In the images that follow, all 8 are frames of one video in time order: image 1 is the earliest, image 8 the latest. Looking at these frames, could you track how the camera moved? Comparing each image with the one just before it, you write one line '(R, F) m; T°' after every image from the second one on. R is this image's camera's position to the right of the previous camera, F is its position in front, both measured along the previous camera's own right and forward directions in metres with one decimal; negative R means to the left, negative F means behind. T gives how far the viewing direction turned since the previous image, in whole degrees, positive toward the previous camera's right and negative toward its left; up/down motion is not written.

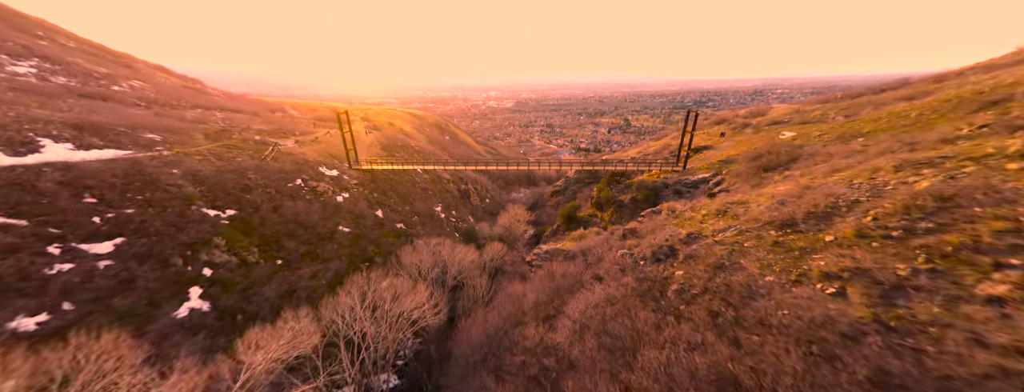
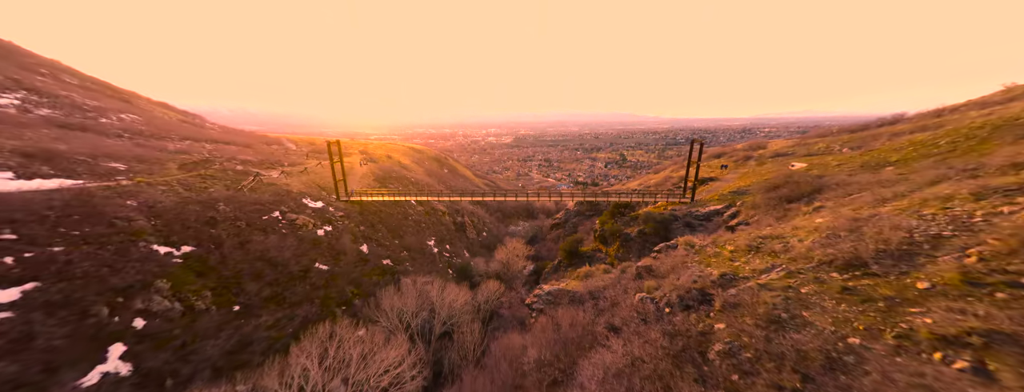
(+0.1, +2.7) m; 0°
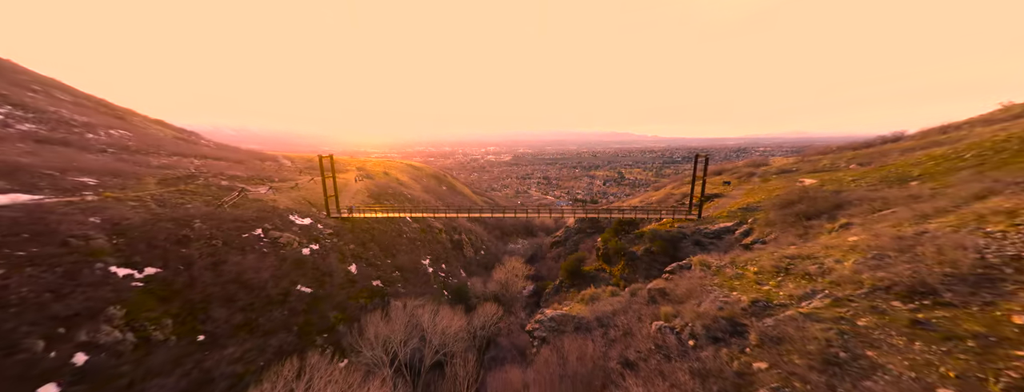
(0.0, +1.7) m; 0°
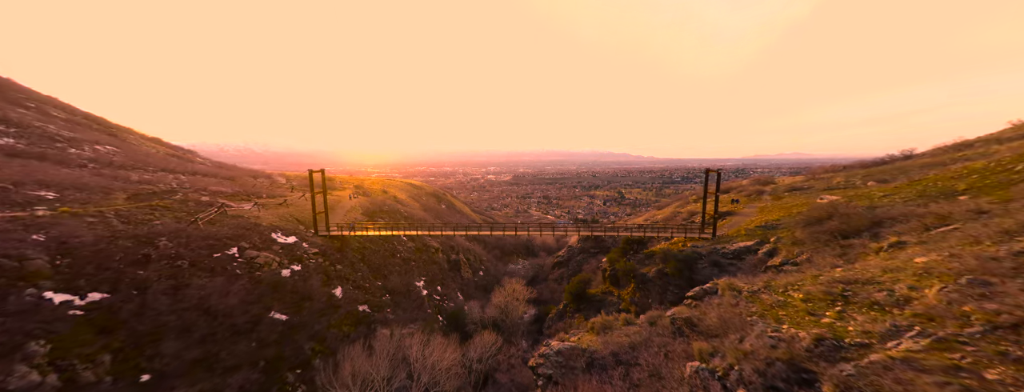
(-0.1, +2.2) m; 0°
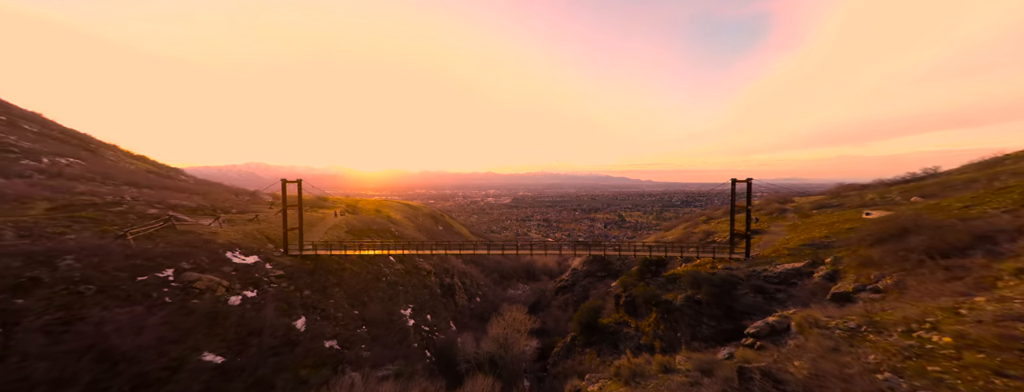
(-0.1, +4.3) m; 0°
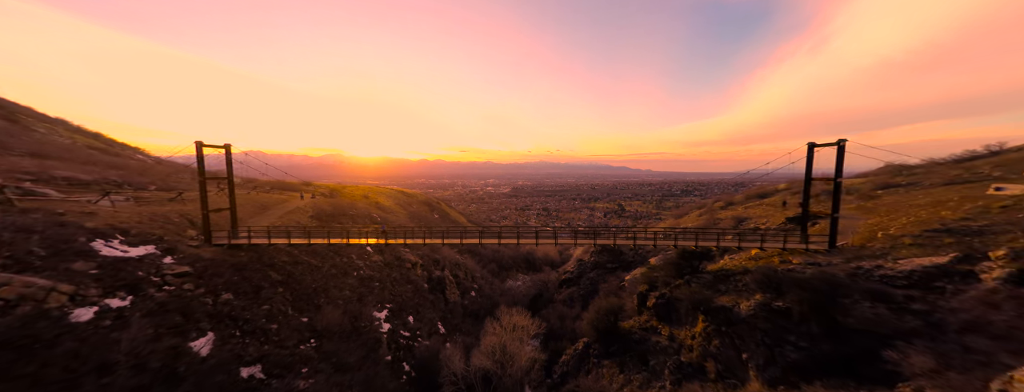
(0.0, +7.6) m; 0°
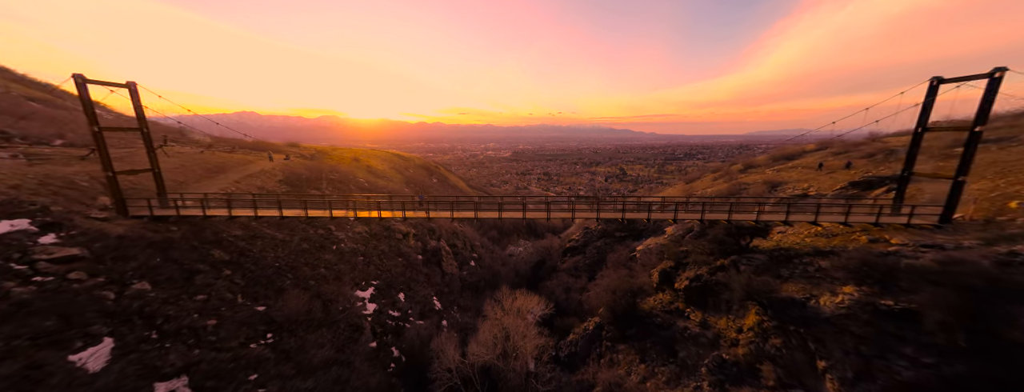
(-0.3, +5.3) m; 0°
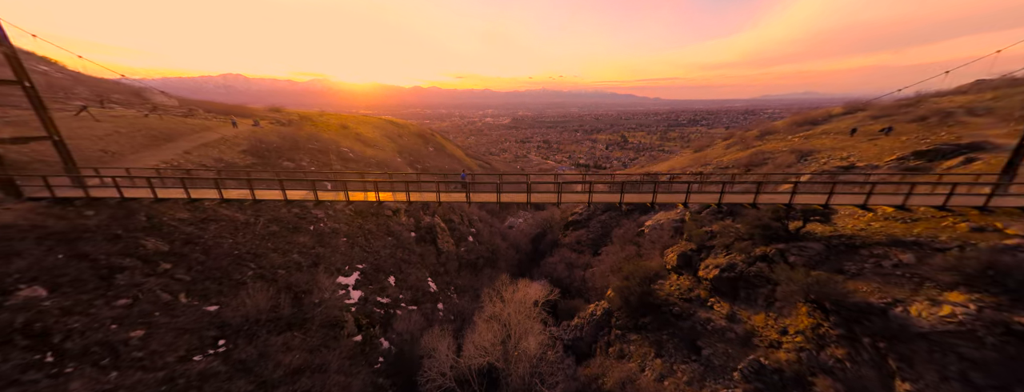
(-0.2, +3.7) m; 0°
